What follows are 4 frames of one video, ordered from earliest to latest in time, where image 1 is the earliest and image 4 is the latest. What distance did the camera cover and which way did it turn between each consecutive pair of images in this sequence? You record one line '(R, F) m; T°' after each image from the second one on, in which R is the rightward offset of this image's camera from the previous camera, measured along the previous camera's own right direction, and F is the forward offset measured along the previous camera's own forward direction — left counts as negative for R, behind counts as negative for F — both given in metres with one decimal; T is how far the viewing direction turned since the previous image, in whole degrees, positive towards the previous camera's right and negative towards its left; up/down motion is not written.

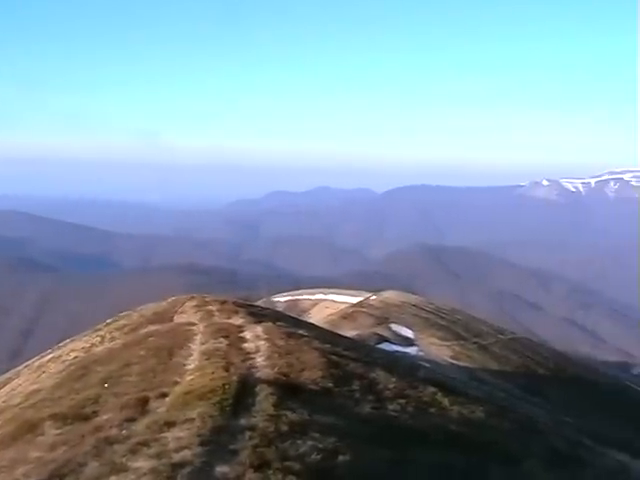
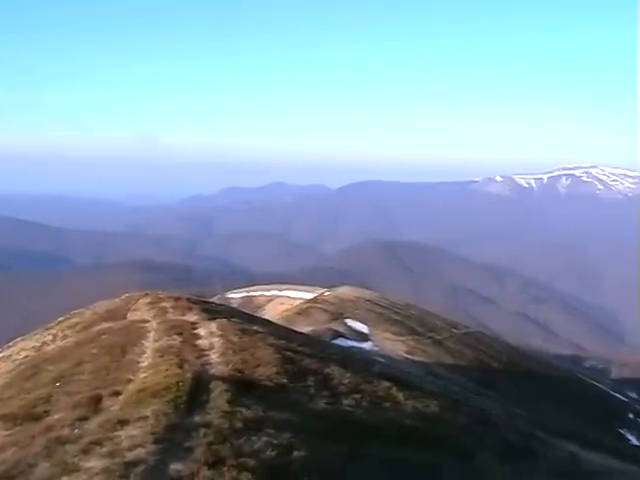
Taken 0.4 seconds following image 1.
(+2.2, +0.1) m; +3°
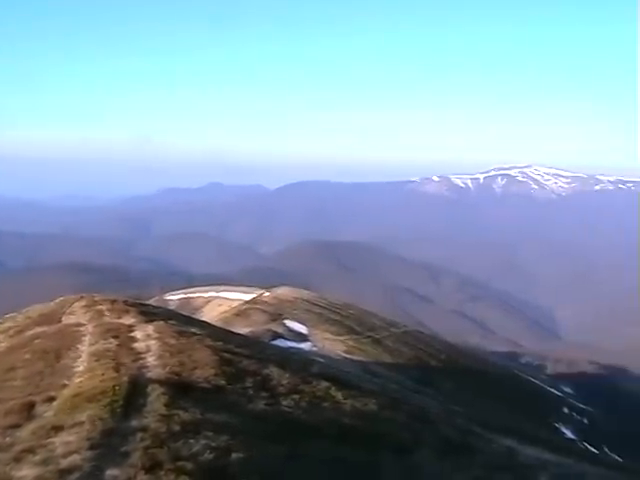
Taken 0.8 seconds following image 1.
(+1.7, +0.2) m; +4°
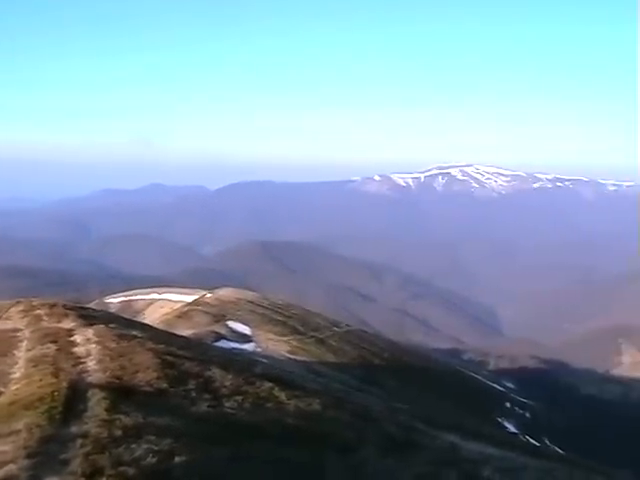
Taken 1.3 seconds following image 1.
(+1.4, +0.2) m; +4°
